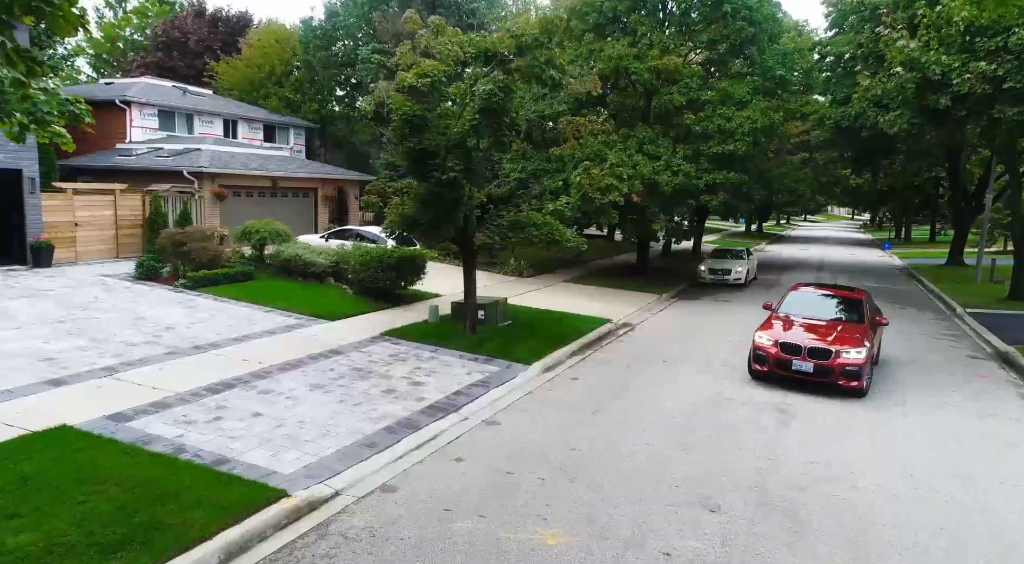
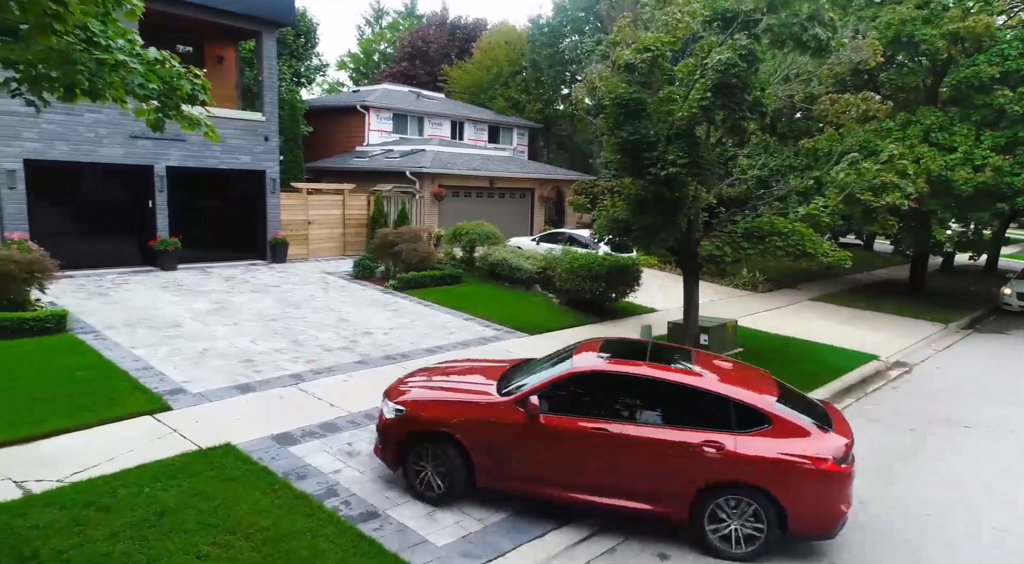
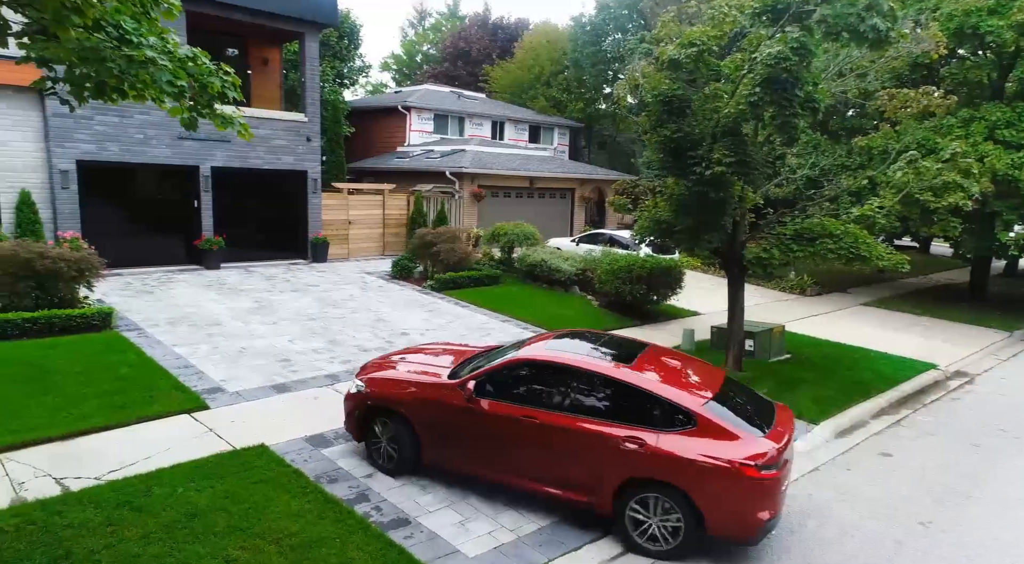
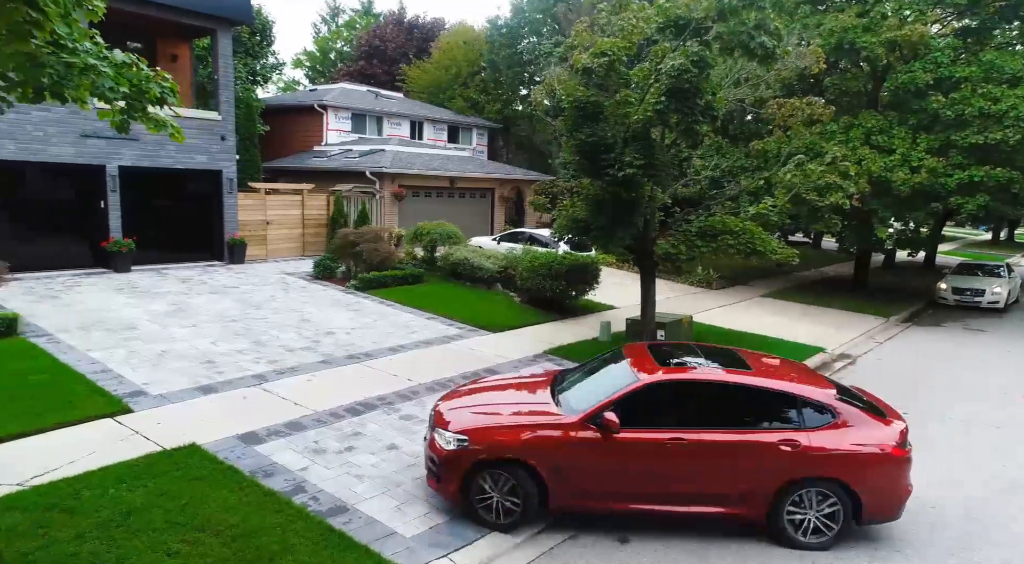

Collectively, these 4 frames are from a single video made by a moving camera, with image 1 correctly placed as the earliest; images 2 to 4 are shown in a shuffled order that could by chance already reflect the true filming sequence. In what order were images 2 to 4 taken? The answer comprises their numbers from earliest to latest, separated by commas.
4, 2, 3
